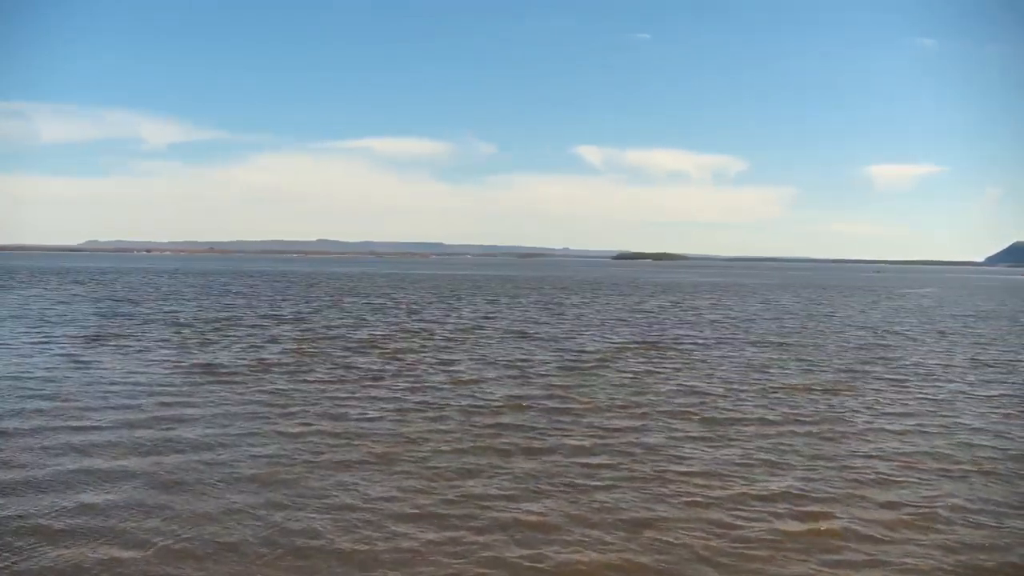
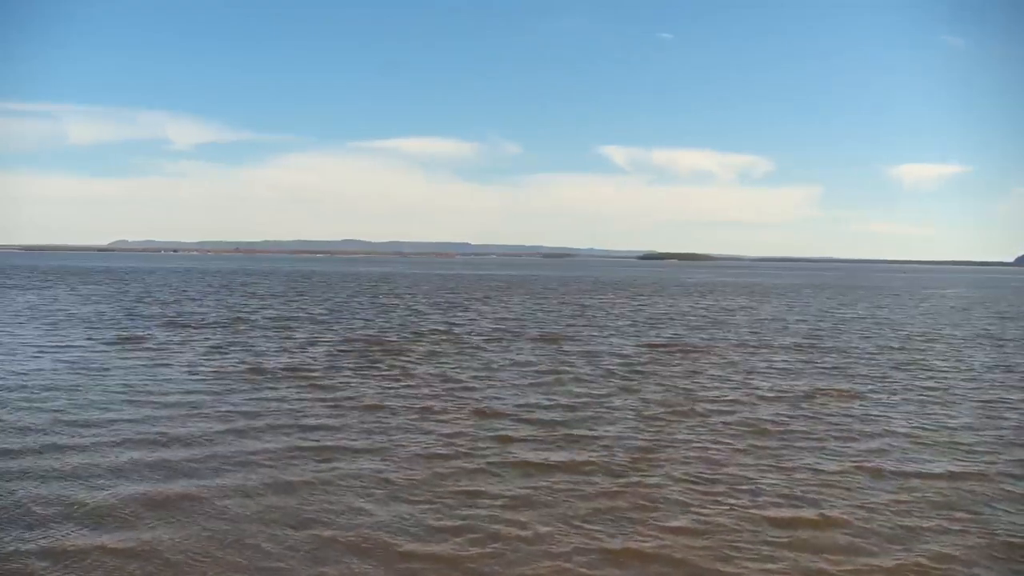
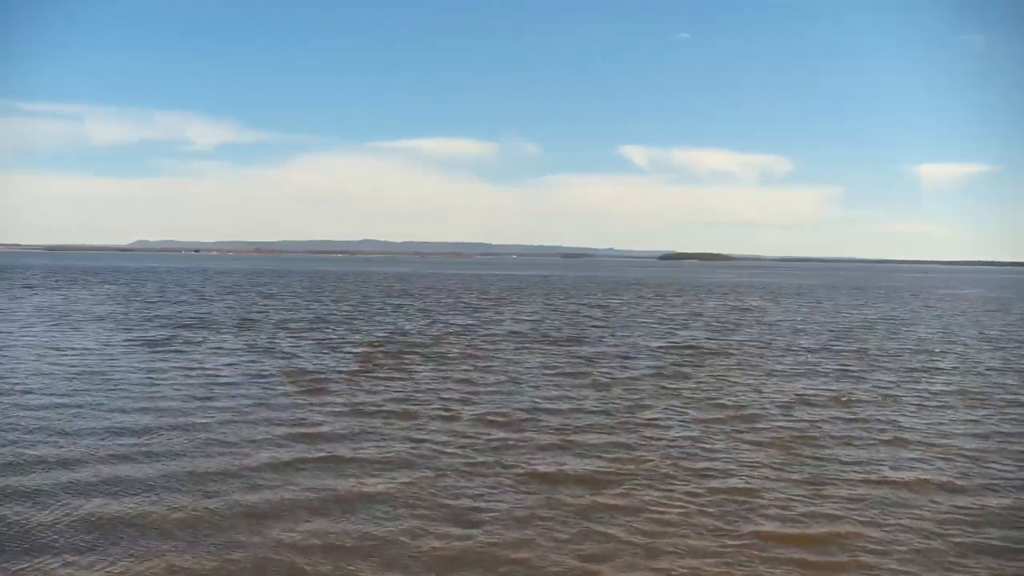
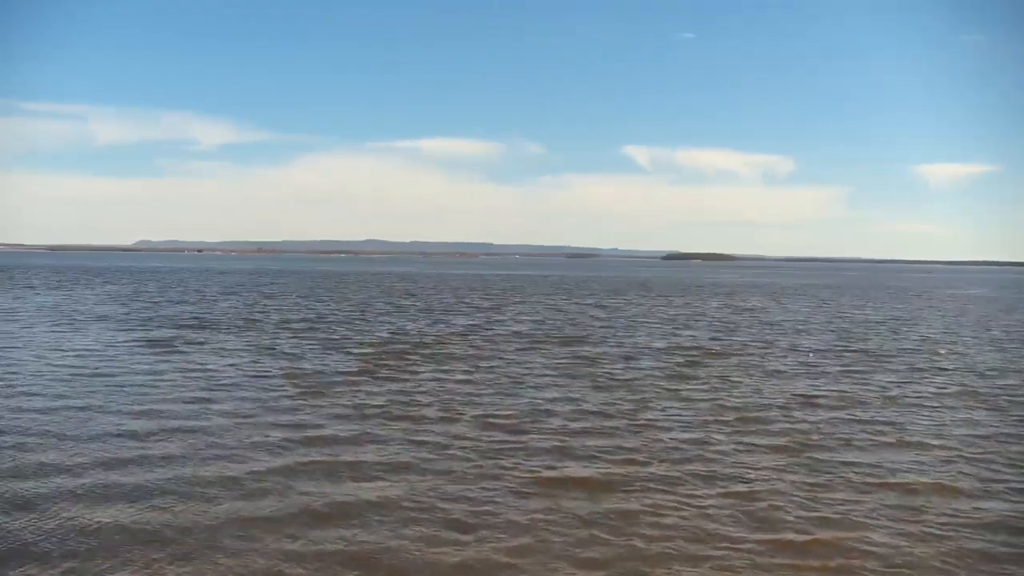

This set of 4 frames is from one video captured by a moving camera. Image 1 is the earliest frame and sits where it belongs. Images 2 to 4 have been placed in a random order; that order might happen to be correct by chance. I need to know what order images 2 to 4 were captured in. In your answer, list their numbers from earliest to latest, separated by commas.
2, 3, 4
